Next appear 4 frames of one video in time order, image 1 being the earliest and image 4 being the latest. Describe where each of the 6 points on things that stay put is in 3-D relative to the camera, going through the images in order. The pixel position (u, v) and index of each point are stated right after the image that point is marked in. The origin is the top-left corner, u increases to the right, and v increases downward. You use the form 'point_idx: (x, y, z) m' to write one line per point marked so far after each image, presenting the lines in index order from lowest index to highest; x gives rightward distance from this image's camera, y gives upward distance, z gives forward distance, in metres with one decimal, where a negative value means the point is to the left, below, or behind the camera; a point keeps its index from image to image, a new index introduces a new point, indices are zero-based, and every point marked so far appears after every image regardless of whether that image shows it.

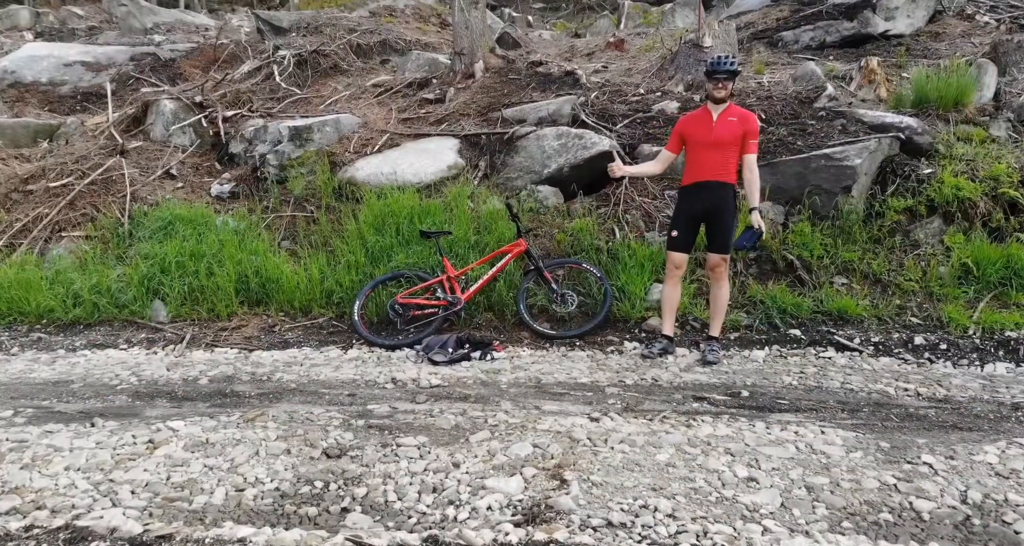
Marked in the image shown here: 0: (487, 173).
0: (-0.1, +0.4, +2.6) m
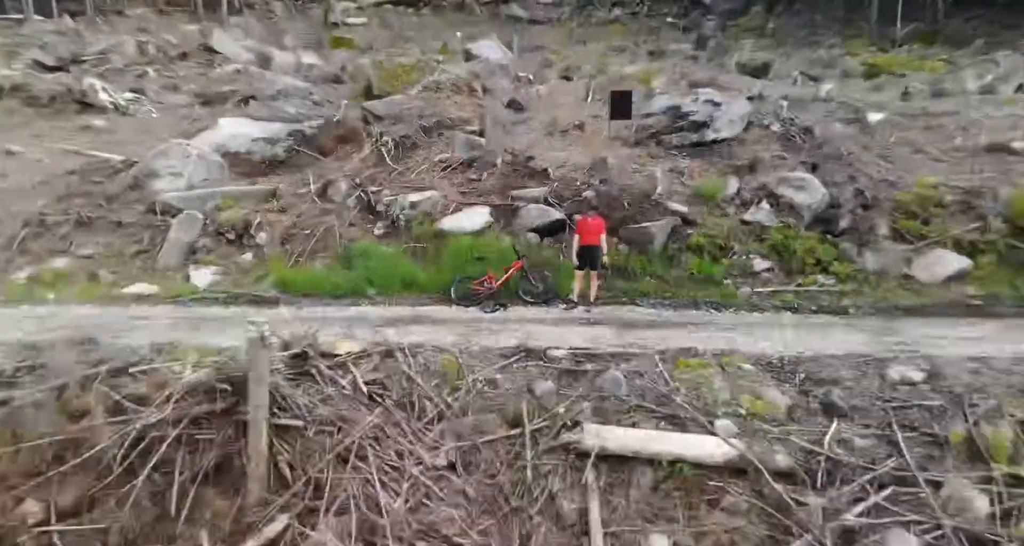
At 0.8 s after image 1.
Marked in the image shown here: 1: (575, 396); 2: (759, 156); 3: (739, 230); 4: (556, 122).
0: (0.0, +0.4, +5.3) m
1: (+0.3, -0.4, +3.1) m
2: (+1.9, +0.9, +5.5) m
3: (+1.5, +0.3, +4.6) m
4: (+0.5, +1.5, +7.1) m
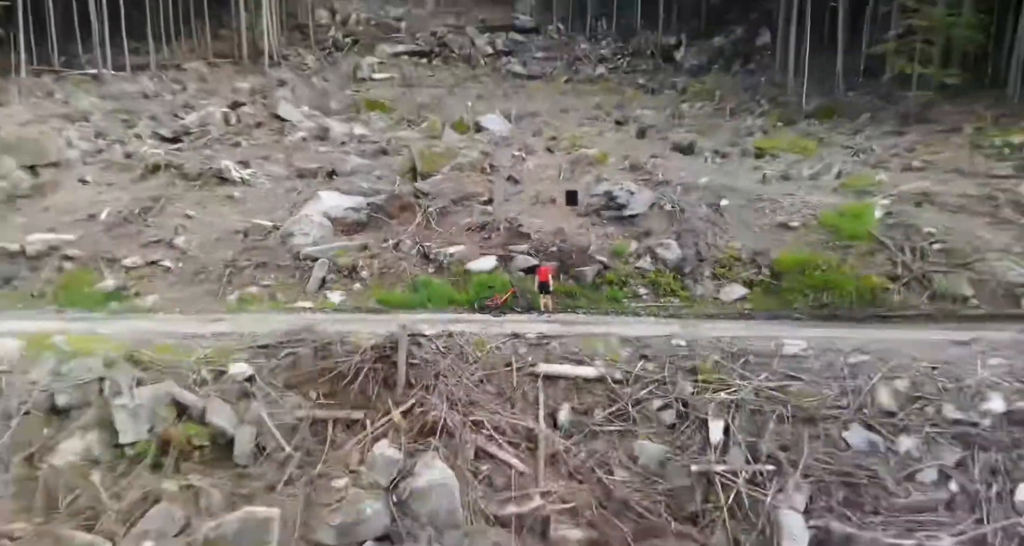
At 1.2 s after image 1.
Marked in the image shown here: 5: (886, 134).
0: (-0.1, +0.1, +9.1) m
1: (+0.2, -0.6, +6.9) m
2: (+1.9, +0.6, +9.3) m
3: (+1.5, 0.0, +8.5) m
4: (+0.4, +1.2, +10.9) m
5: (+7.1, +2.6, +13.3) m
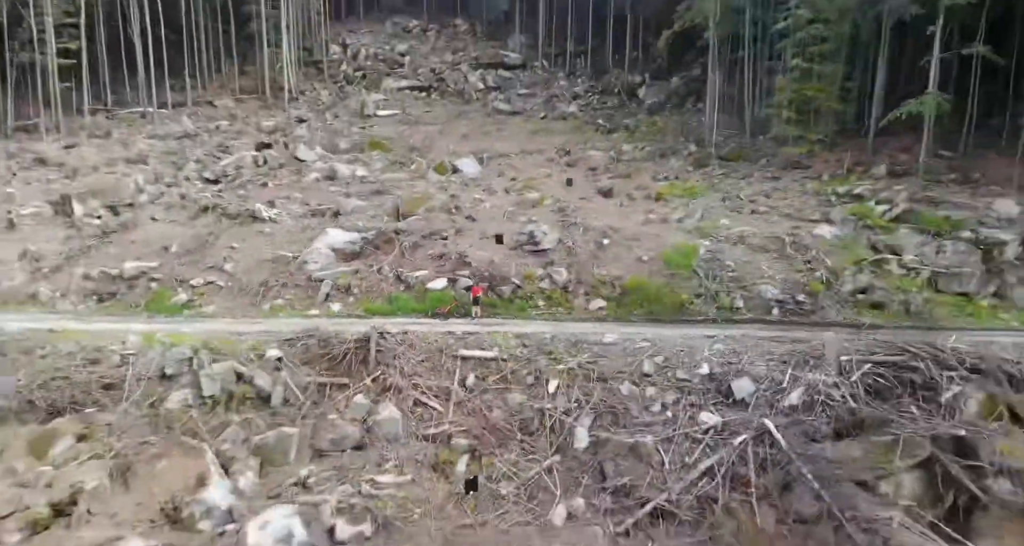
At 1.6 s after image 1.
0: (-1.1, -0.2, +13.2) m
1: (-0.8, -0.9, +11.0) m
2: (+0.9, +0.3, +13.4) m
3: (+0.4, -0.3, +12.5) m
4: (-0.6, +0.9, +15.0) m
5: (+6.2, +2.3, +17.2) m
